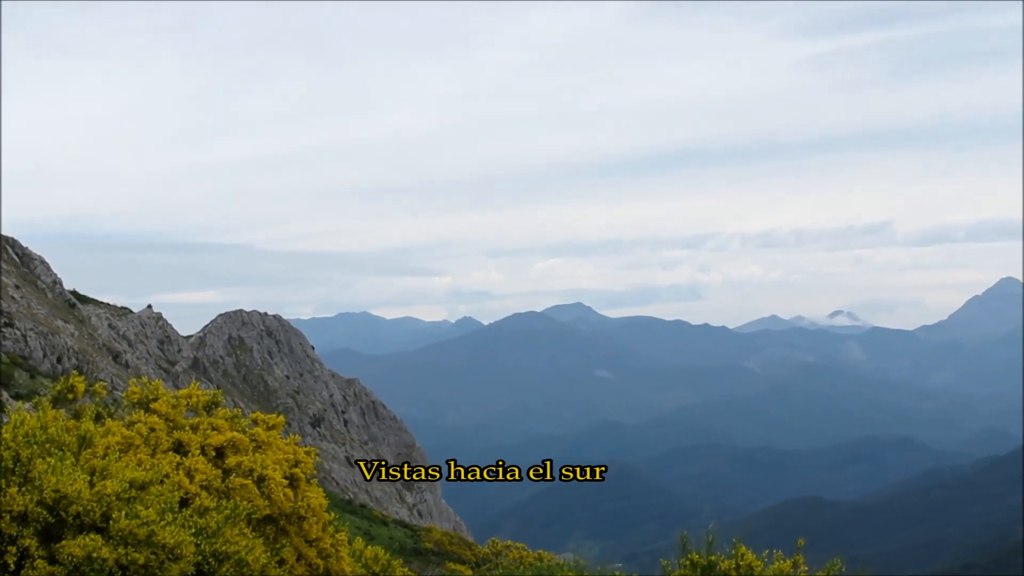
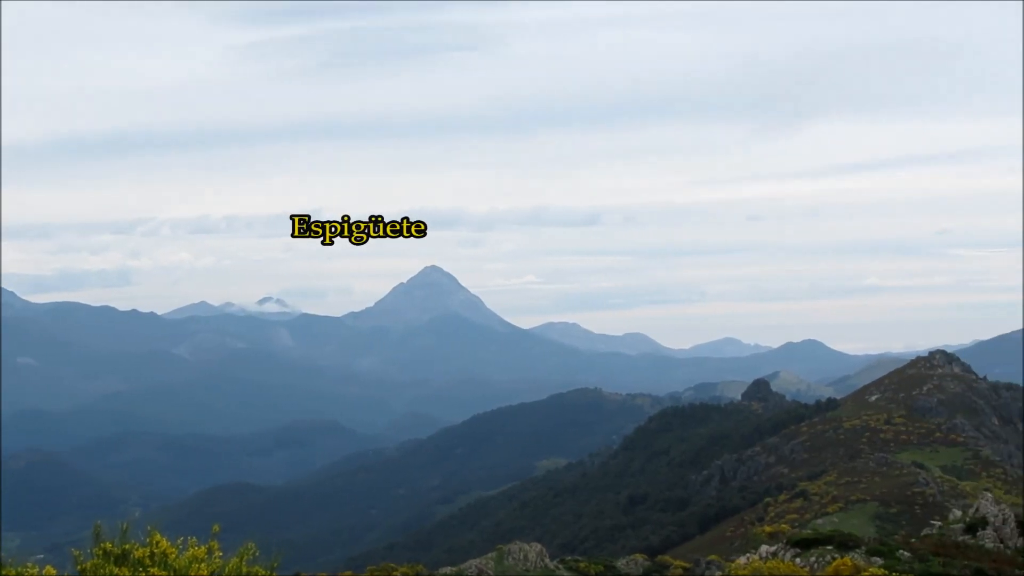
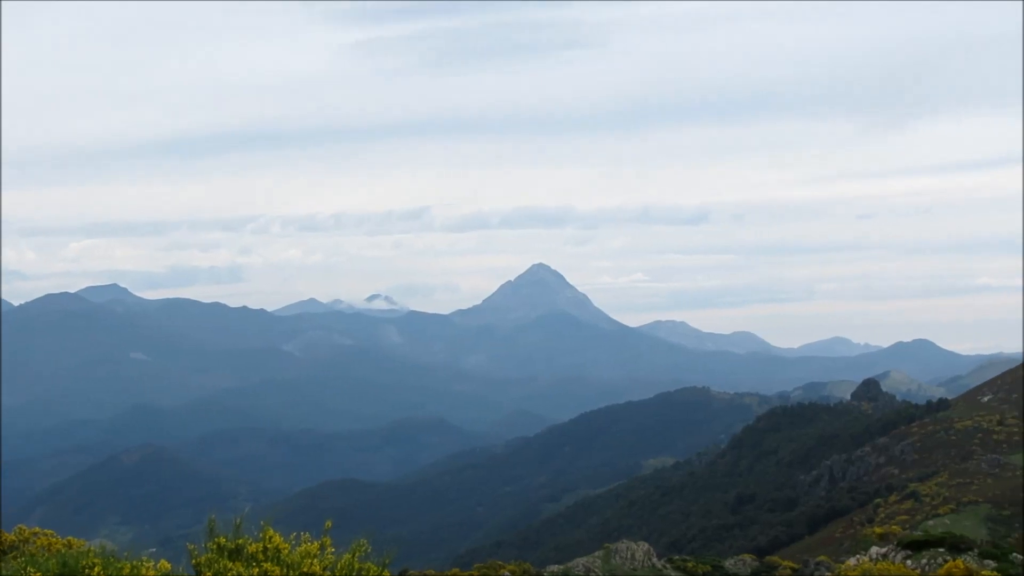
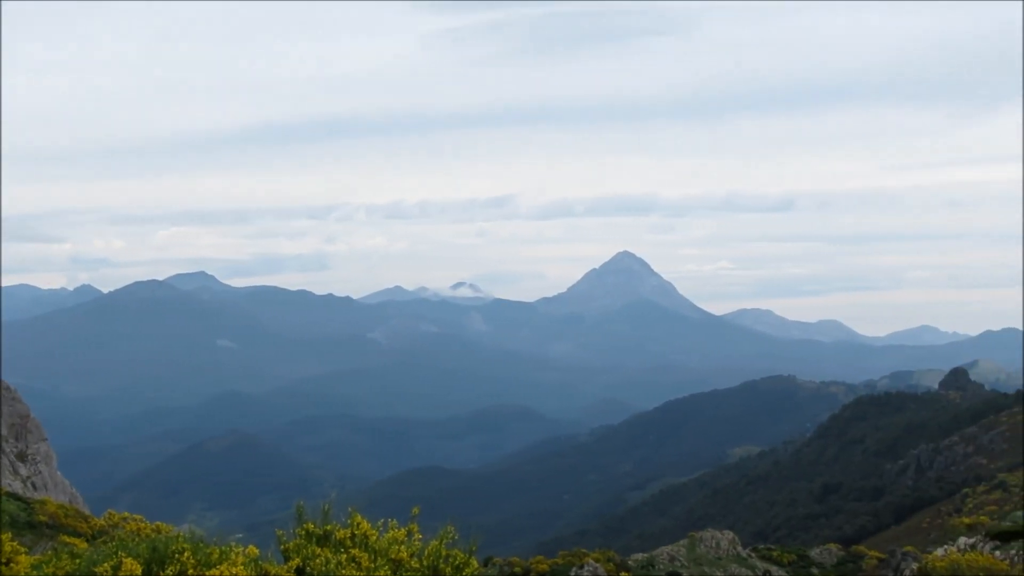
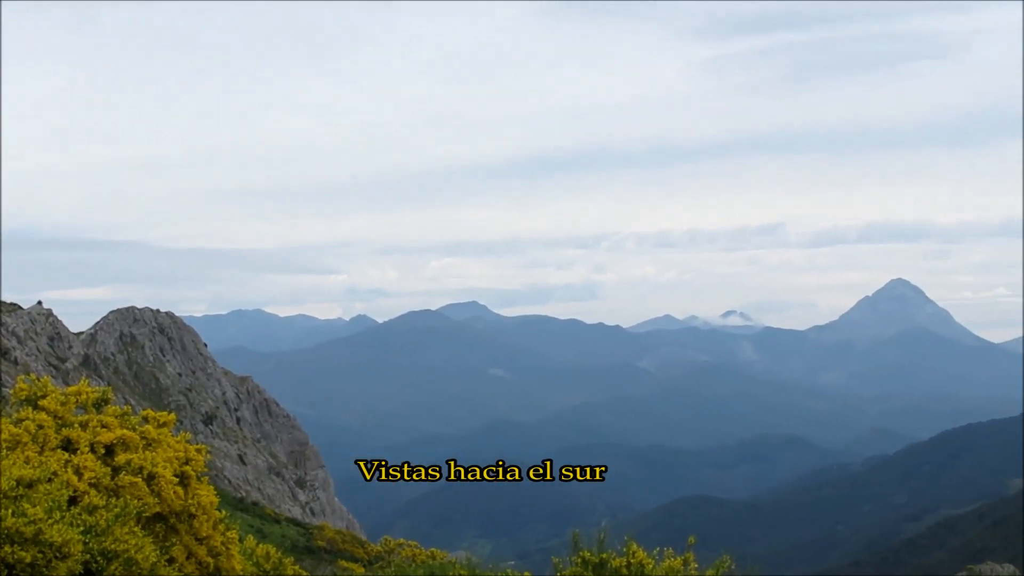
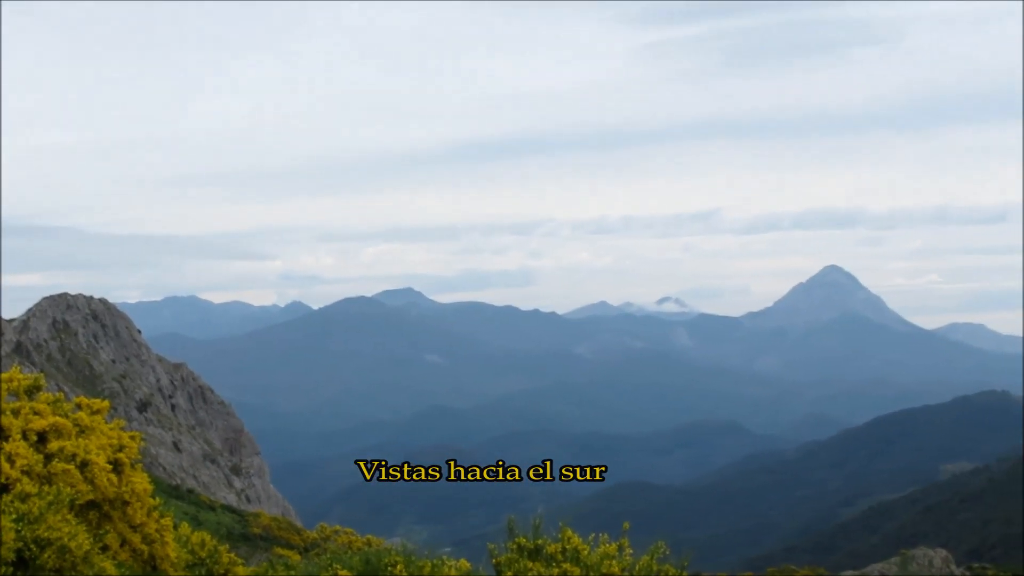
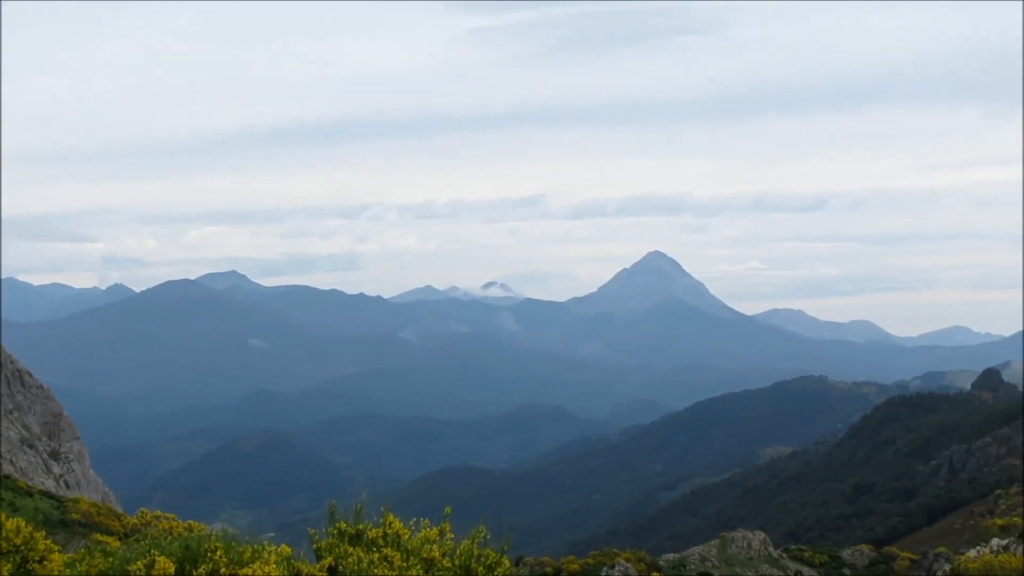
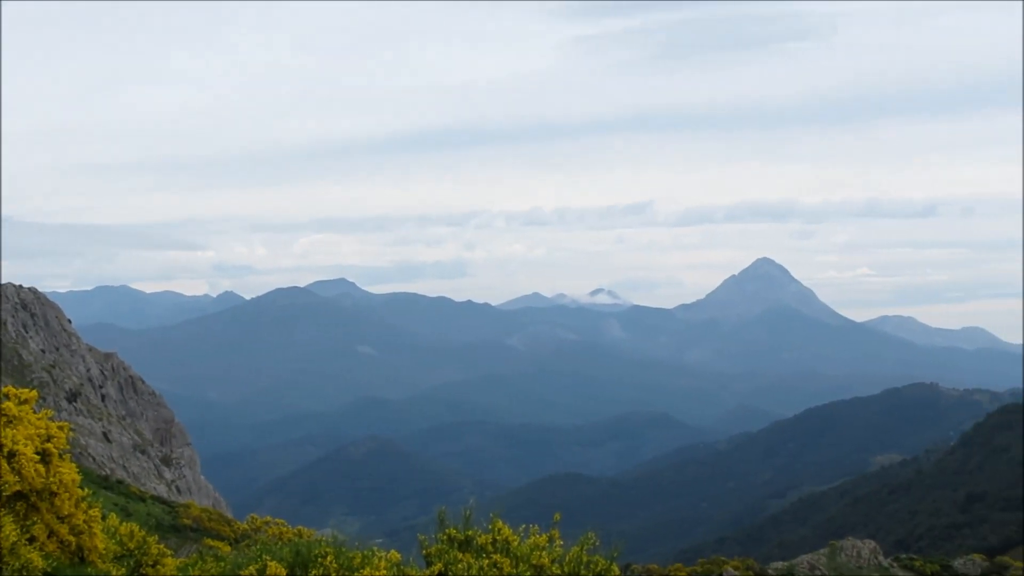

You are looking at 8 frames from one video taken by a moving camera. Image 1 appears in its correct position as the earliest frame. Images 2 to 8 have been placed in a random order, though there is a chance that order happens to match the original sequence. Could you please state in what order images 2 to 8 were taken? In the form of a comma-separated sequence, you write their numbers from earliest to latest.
5, 6, 8, 7, 4, 3, 2
